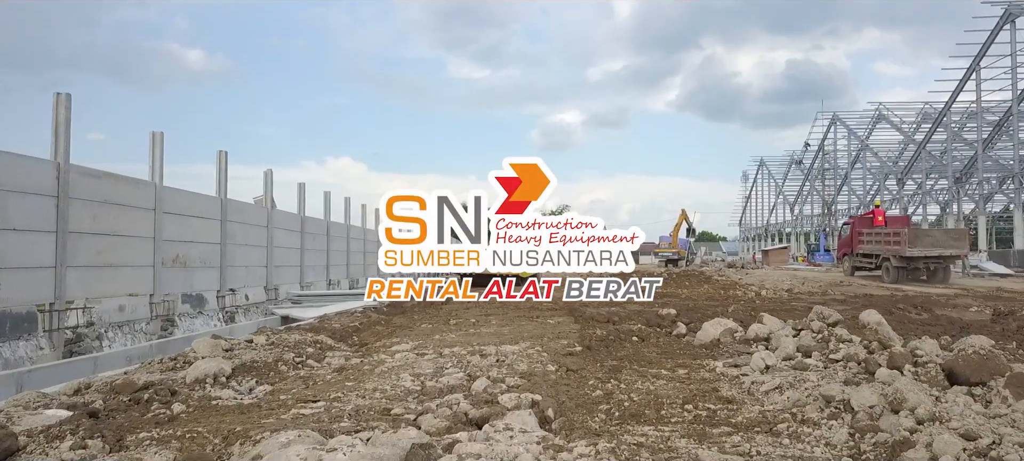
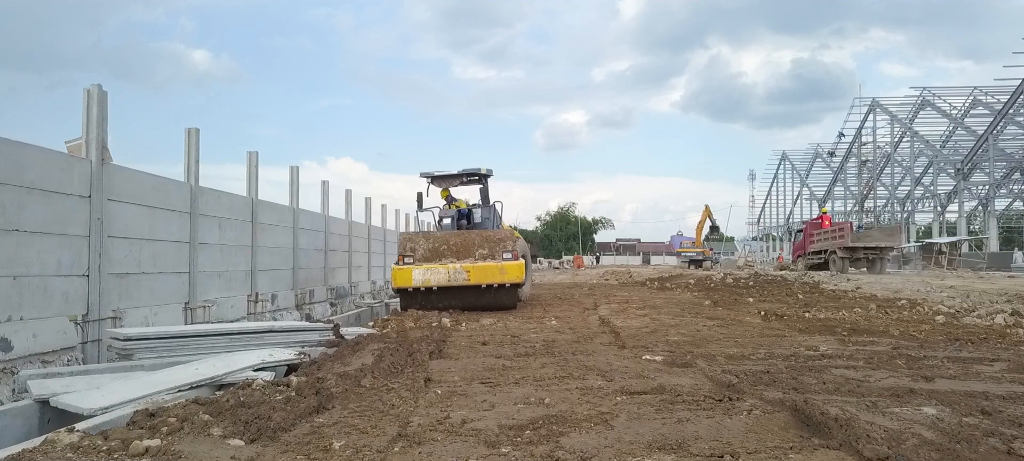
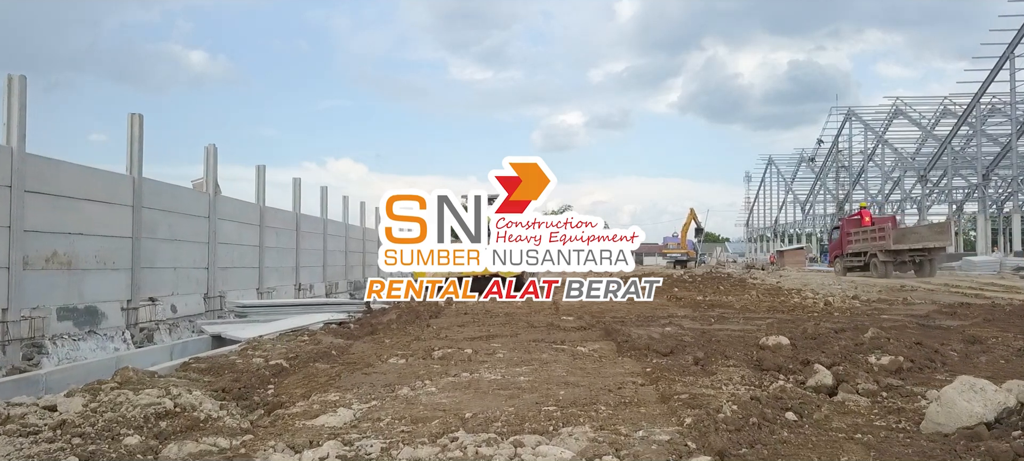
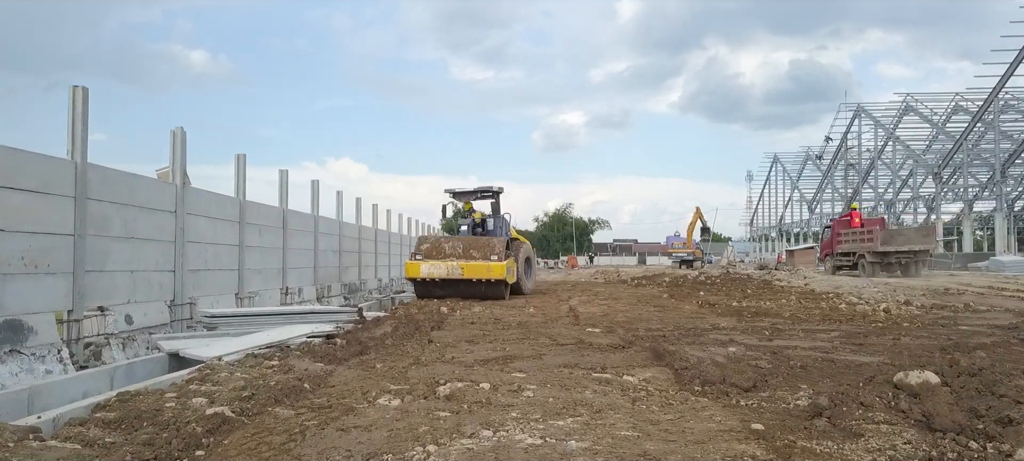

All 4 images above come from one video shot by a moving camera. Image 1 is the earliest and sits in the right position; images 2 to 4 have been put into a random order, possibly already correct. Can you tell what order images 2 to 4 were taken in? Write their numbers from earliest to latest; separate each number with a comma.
3, 4, 2
